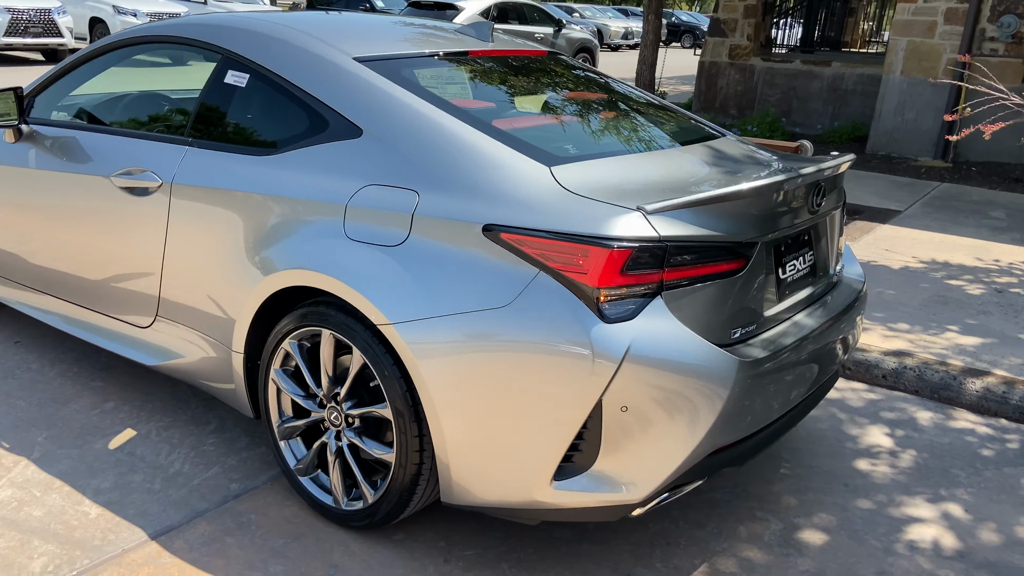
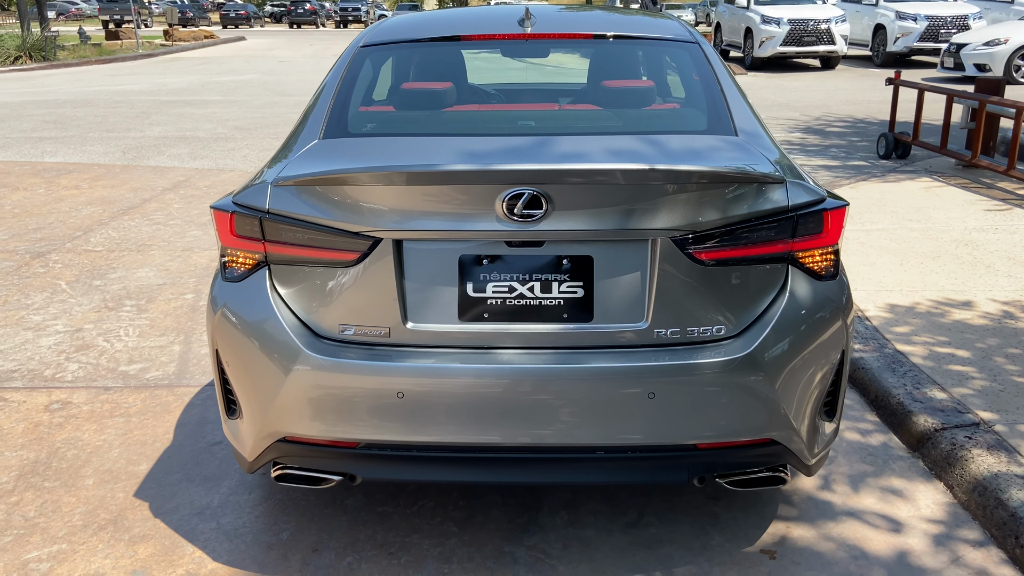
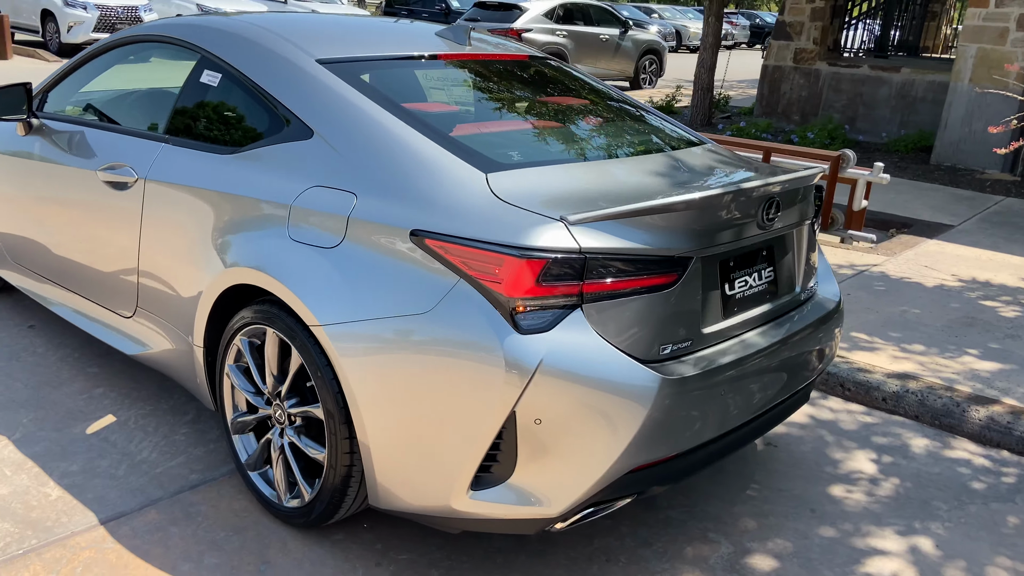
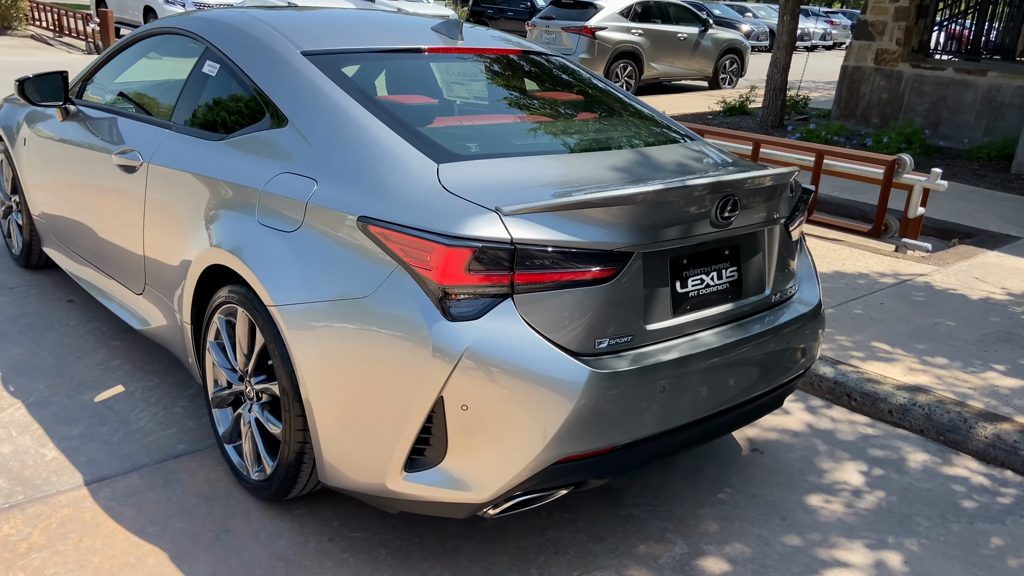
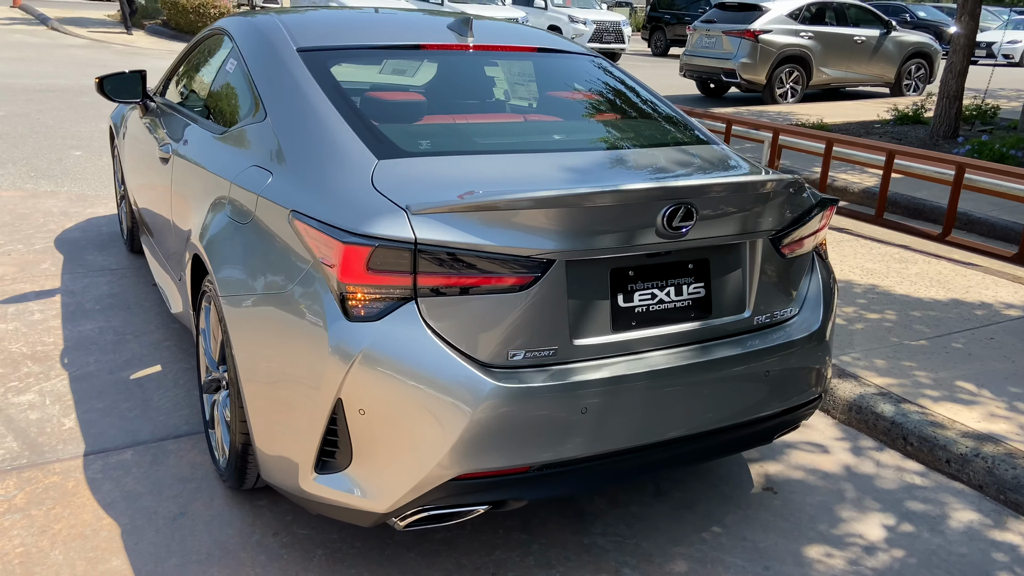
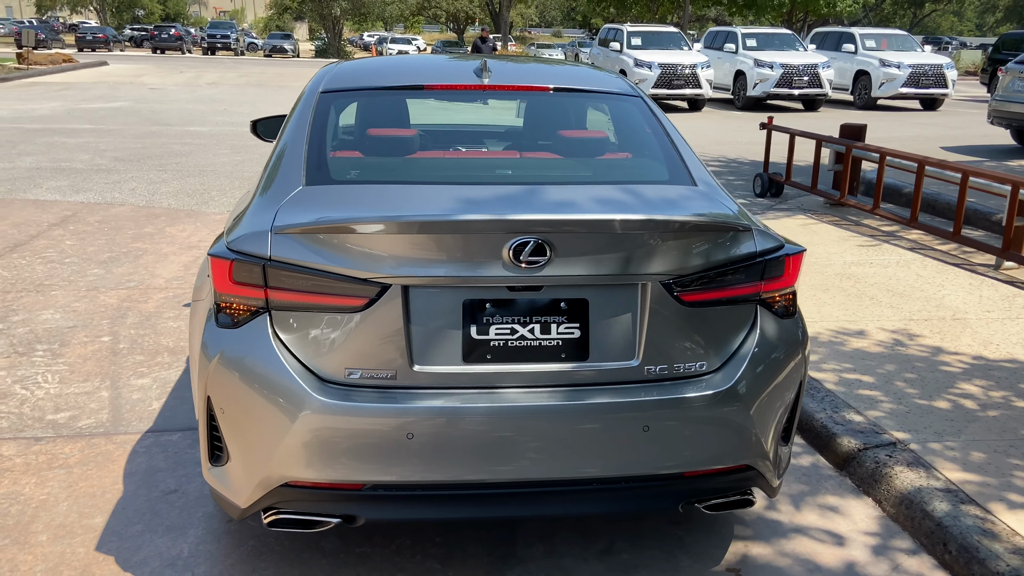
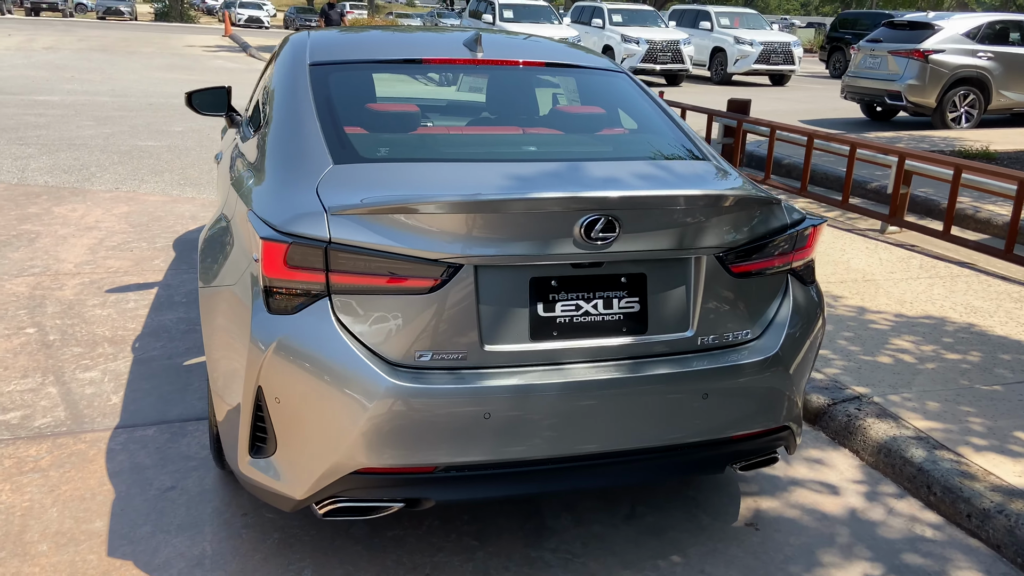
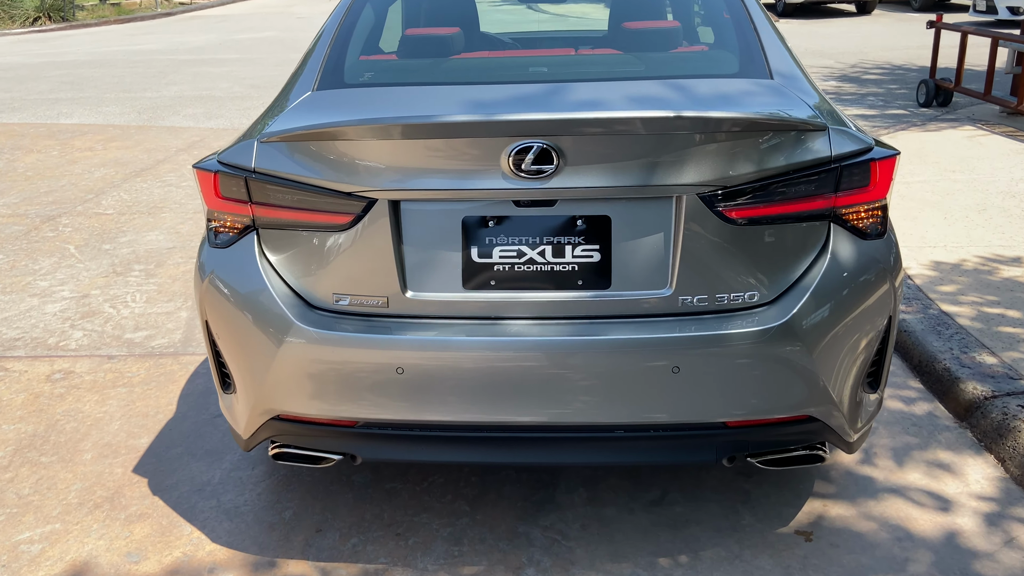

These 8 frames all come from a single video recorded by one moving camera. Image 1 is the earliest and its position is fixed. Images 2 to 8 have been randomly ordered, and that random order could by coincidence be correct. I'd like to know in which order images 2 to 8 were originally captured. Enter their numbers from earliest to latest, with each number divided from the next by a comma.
3, 4, 5, 7, 6, 2, 8
